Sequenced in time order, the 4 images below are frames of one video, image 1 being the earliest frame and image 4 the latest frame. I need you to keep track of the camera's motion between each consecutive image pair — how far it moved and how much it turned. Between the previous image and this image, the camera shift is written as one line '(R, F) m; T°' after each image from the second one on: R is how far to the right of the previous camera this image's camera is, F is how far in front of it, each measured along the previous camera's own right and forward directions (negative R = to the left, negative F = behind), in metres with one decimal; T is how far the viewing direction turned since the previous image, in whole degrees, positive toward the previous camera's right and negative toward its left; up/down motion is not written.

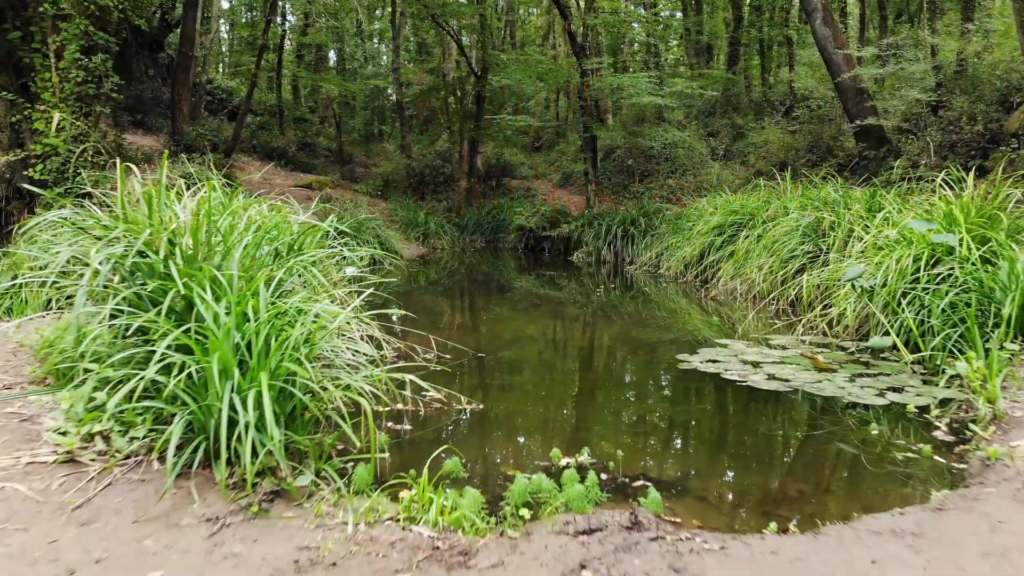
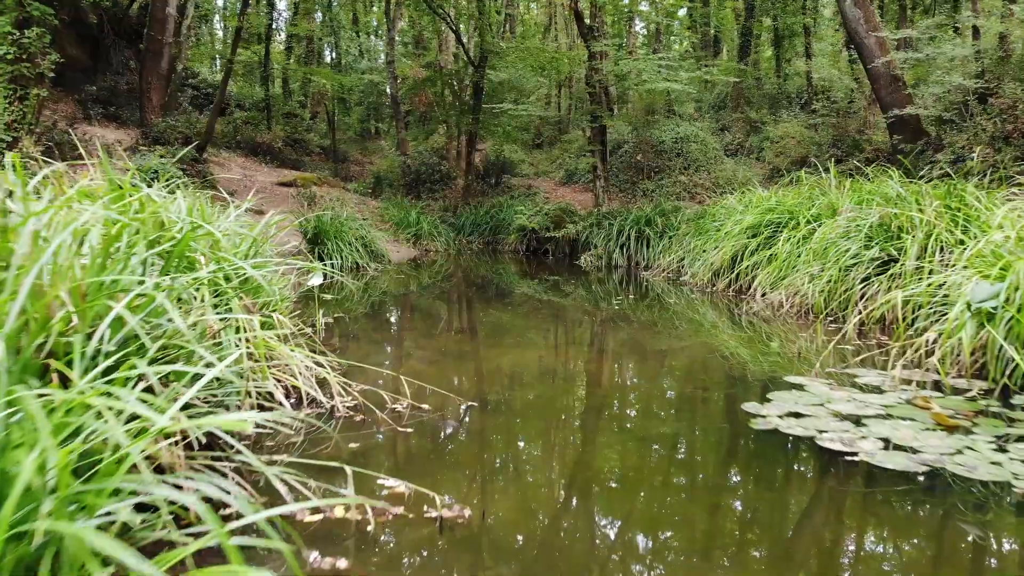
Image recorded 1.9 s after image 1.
(0.0, +0.9) m; 0°
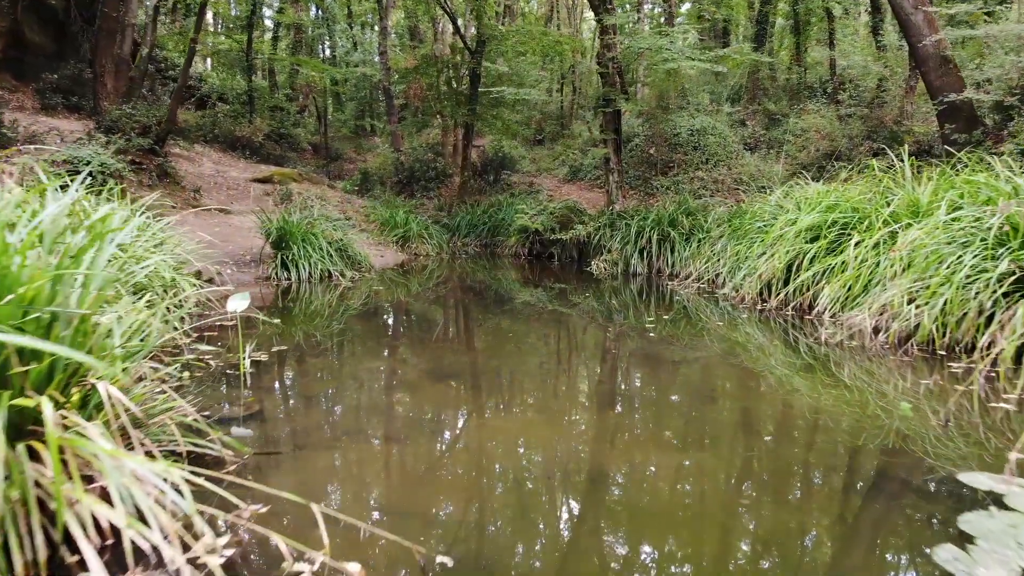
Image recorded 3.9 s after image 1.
(0.0, +1.1) m; 0°
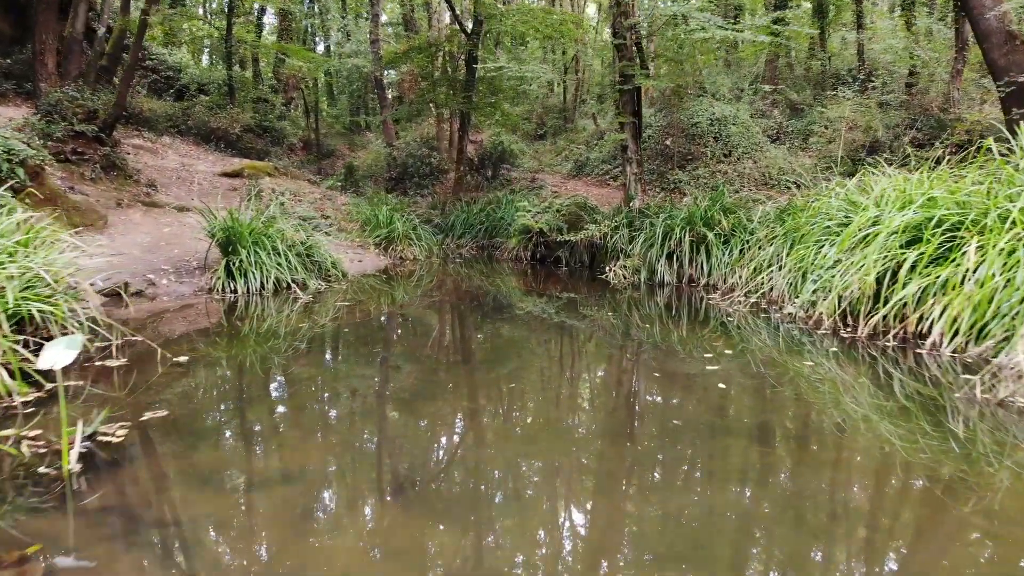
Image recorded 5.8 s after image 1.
(0.0, +1.1) m; 0°
